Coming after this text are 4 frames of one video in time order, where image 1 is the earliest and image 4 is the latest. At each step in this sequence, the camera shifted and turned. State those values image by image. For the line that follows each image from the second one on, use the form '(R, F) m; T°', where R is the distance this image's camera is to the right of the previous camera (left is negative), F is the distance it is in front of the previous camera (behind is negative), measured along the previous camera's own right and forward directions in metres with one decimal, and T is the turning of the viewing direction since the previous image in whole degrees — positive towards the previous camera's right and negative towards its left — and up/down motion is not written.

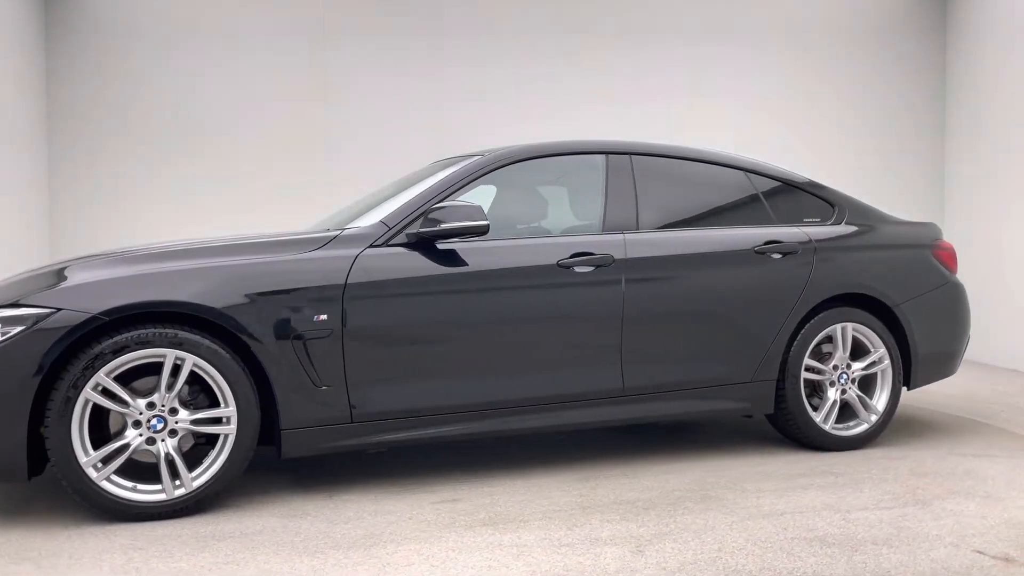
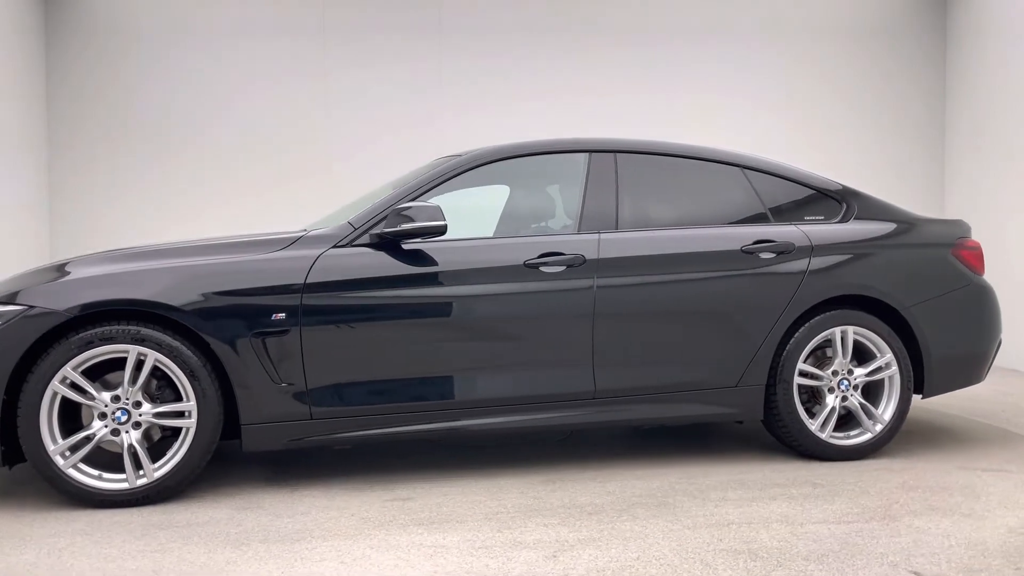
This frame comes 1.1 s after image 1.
(+0.6, +0.1) m; -7°
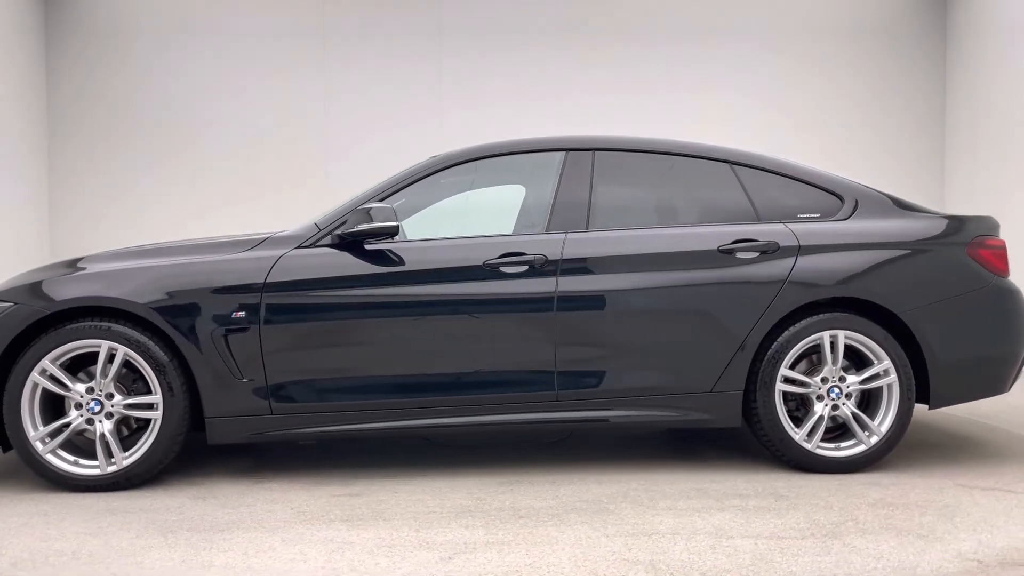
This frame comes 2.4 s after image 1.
(+0.6, +0.1) m; -8°
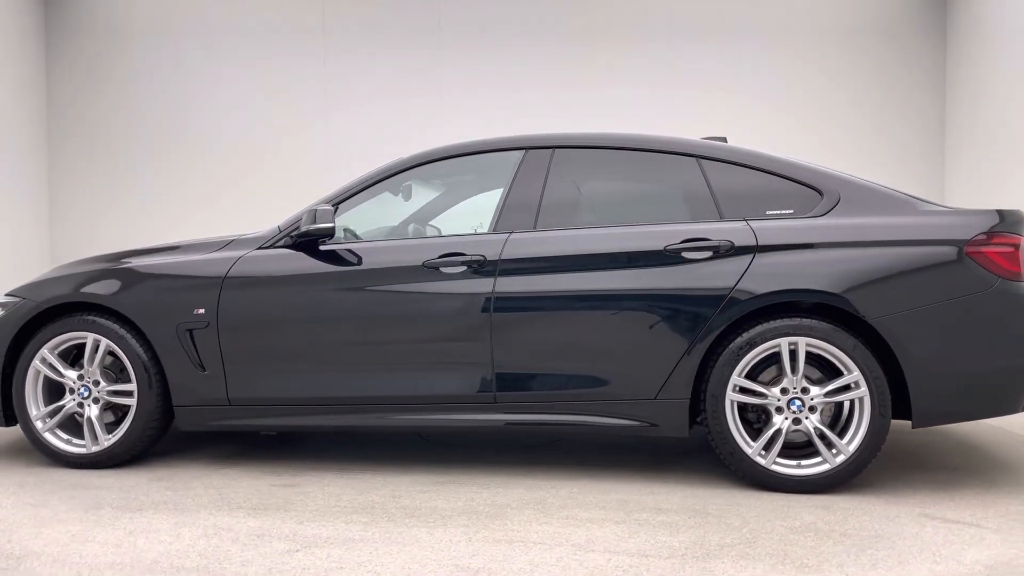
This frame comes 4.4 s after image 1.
(+1.0, +0.1) m; -12°
